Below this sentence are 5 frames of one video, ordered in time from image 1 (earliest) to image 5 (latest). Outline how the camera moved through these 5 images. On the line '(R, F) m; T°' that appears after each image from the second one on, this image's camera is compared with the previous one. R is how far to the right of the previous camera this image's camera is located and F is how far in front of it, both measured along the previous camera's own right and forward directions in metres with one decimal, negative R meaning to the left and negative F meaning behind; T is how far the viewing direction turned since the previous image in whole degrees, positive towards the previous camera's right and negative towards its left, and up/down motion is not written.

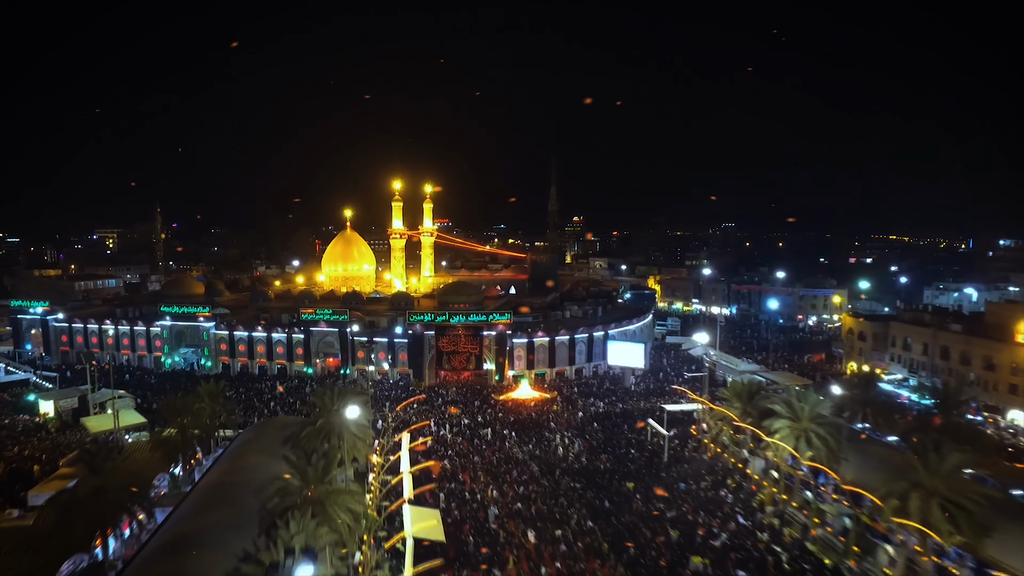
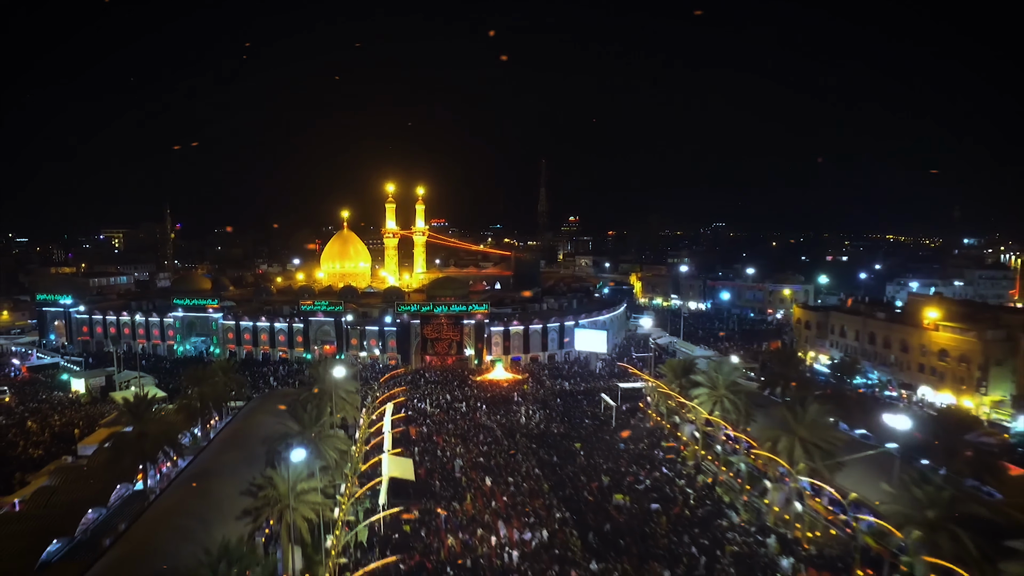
(+1.3, -3.4) m; 0°
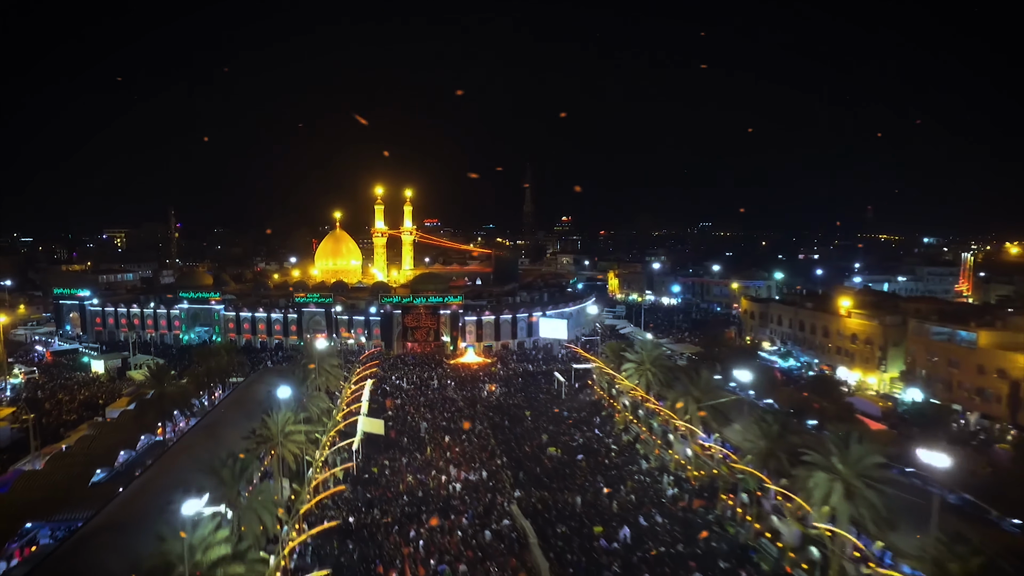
(+1.7, -3.8) m; 0°
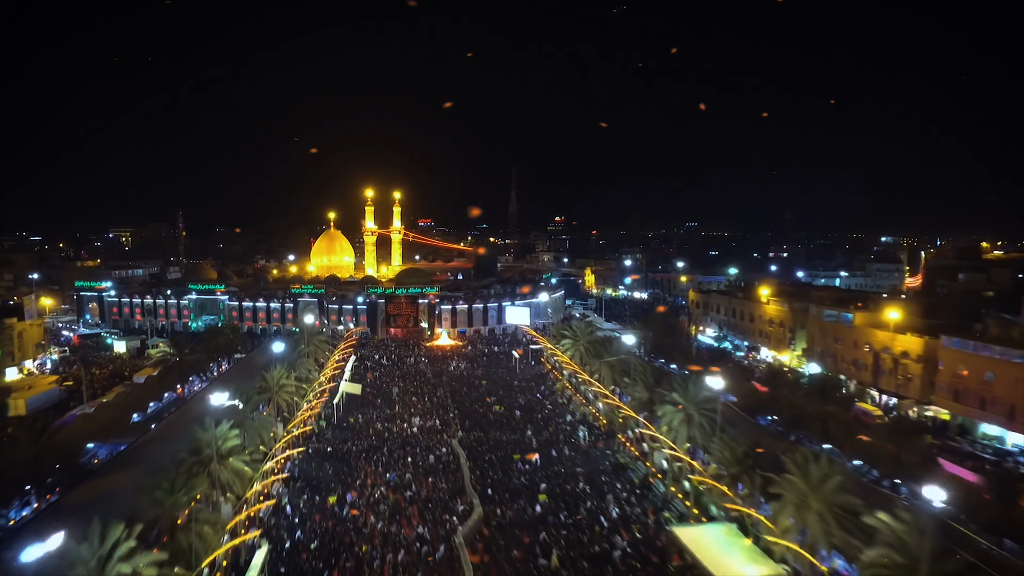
(+2.1, -4.9) m; 0°
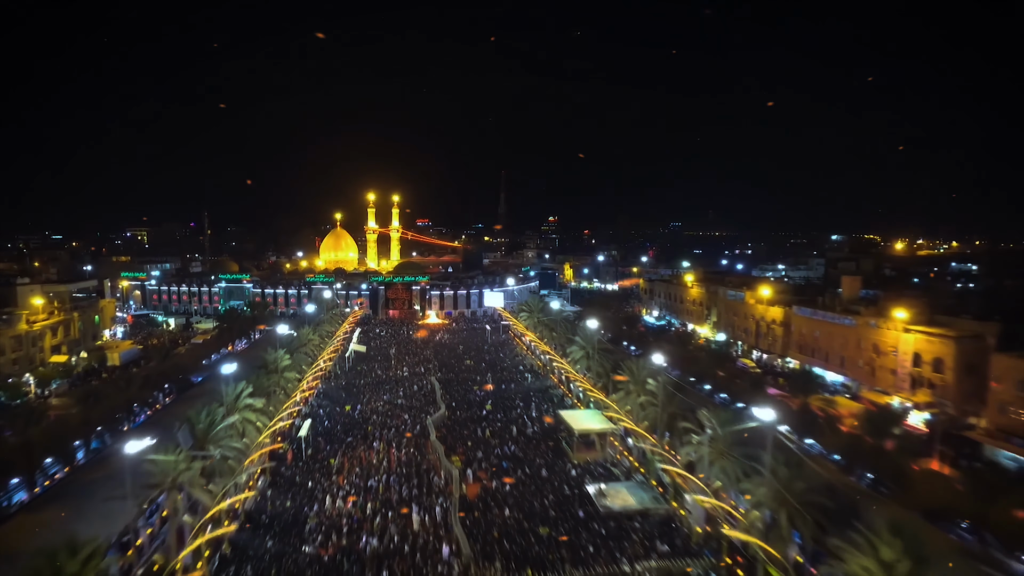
(+2.0, -8.4) m; 0°
